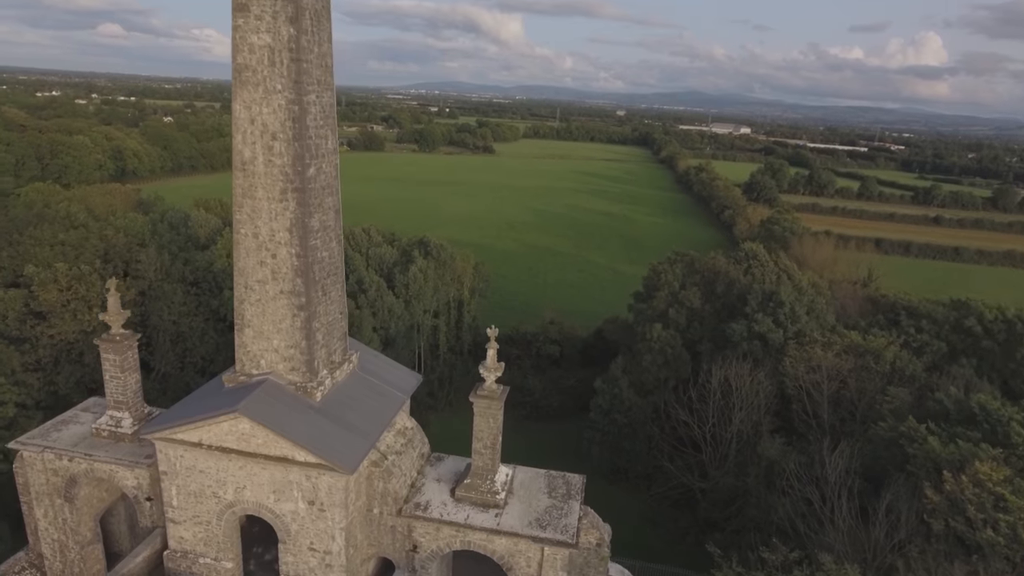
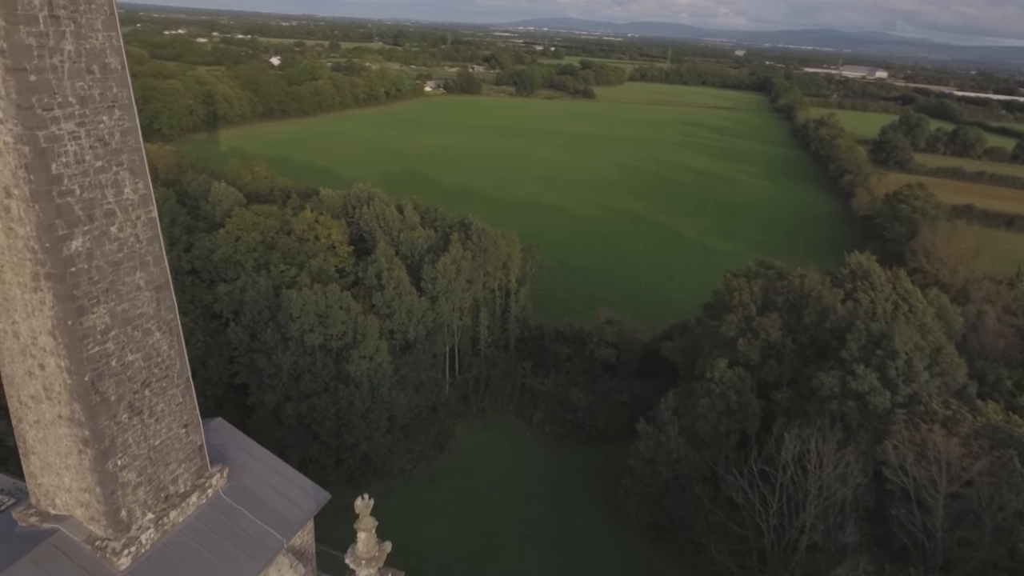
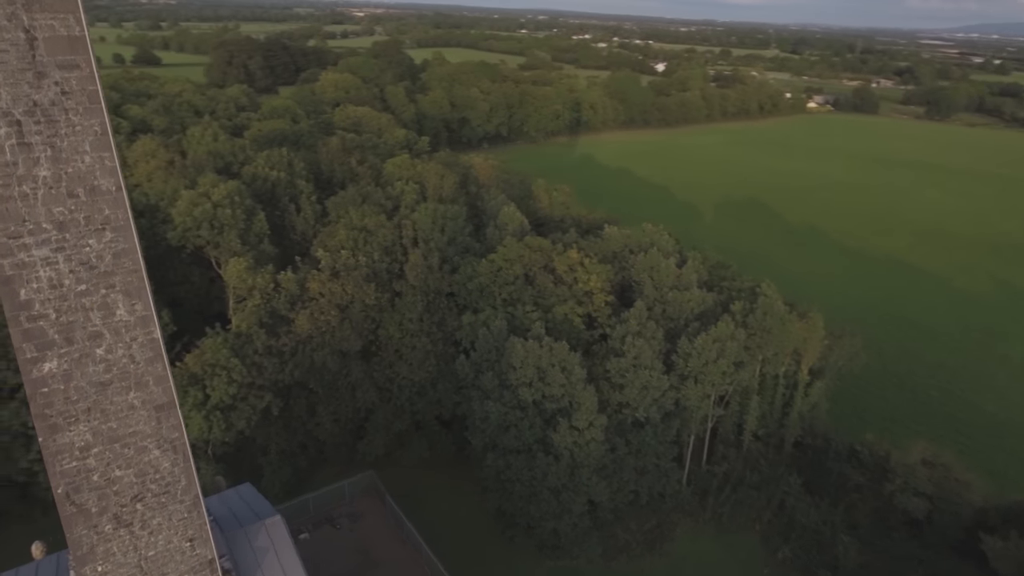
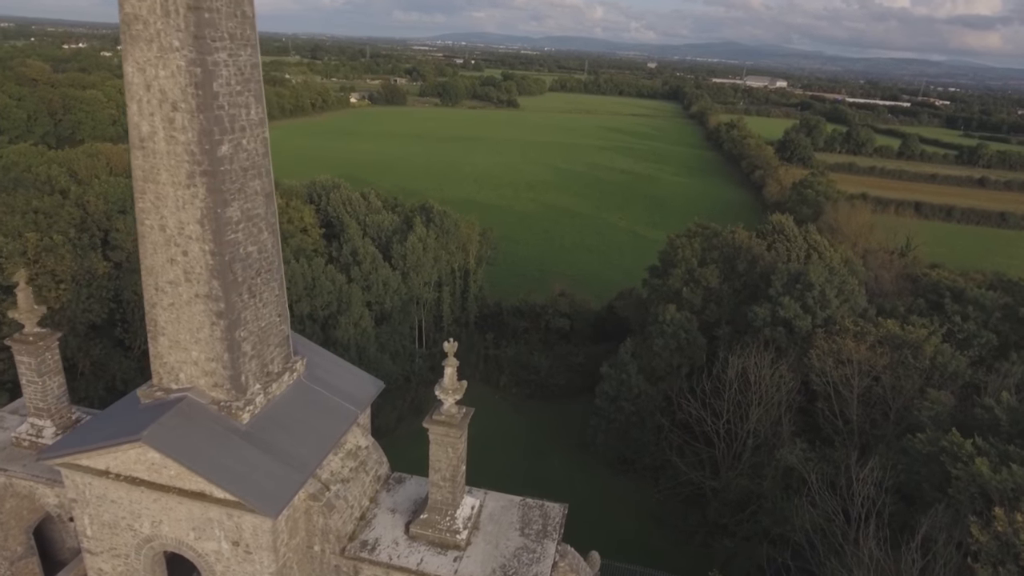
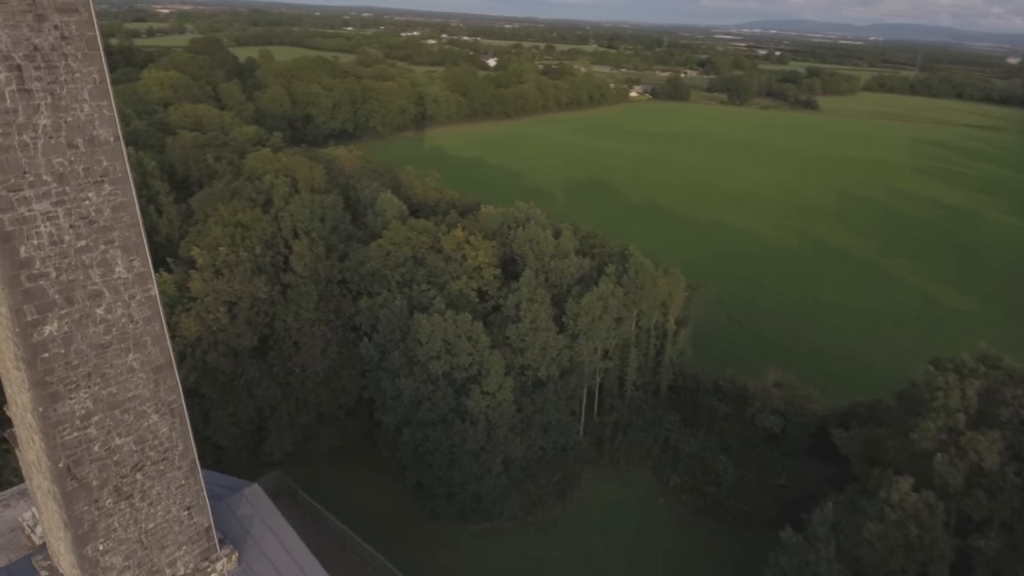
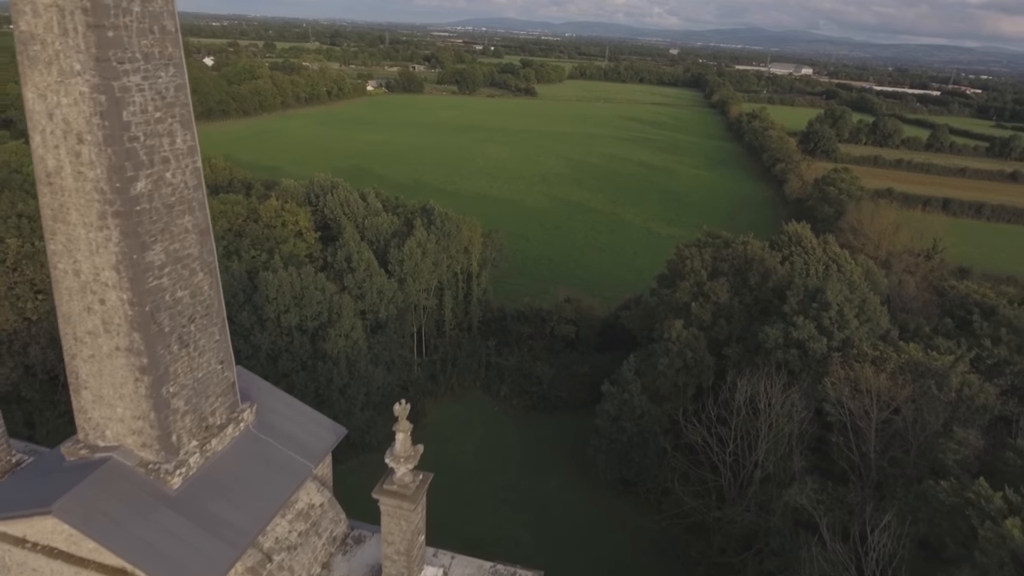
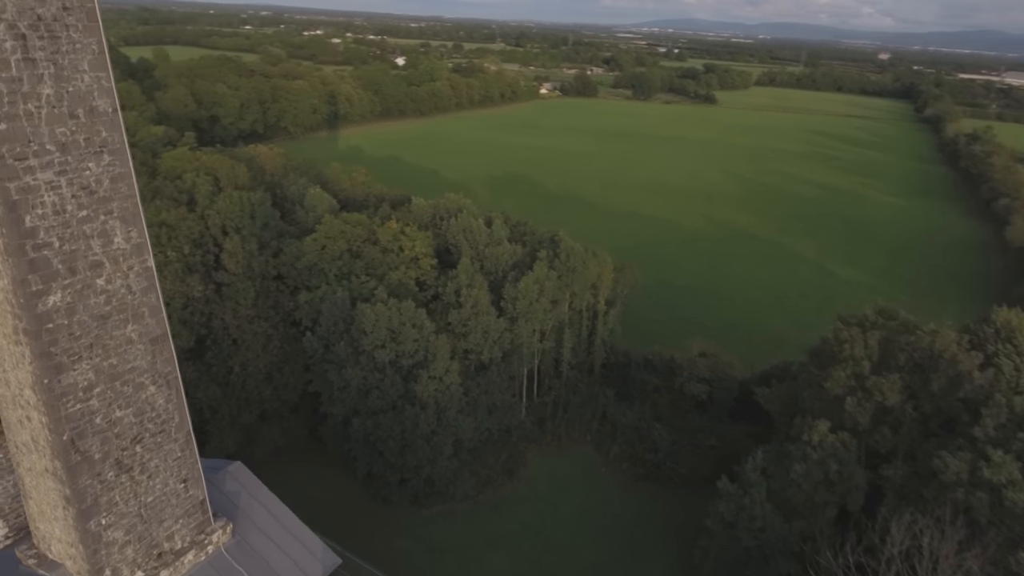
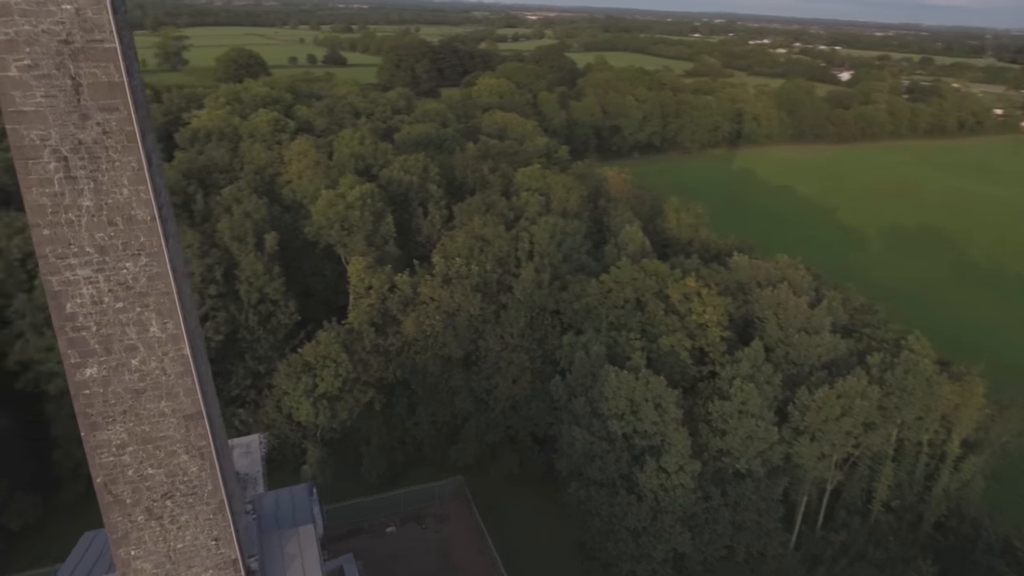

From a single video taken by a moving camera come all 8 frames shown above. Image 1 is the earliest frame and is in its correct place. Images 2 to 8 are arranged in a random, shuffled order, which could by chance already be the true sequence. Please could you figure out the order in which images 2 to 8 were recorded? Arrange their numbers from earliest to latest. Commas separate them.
4, 6, 2, 7, 5, 3, 8
